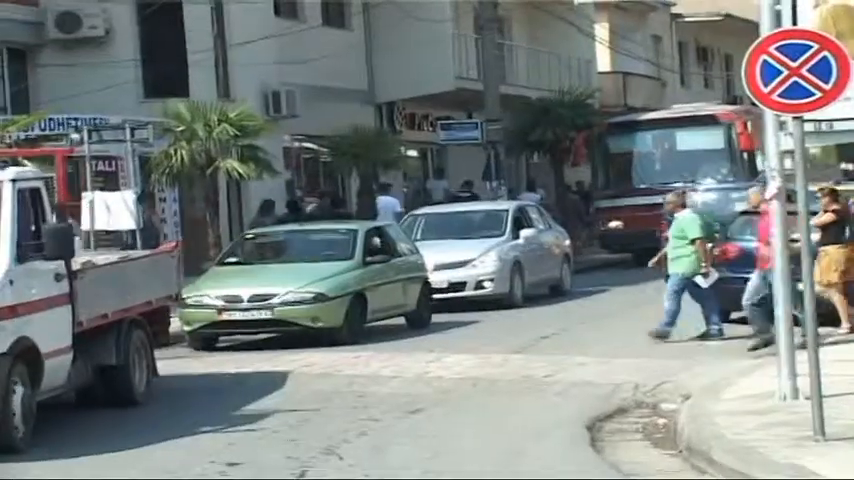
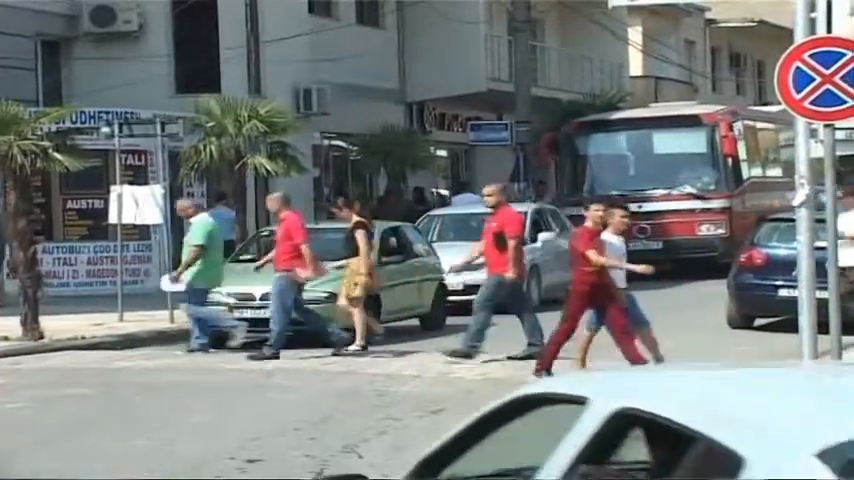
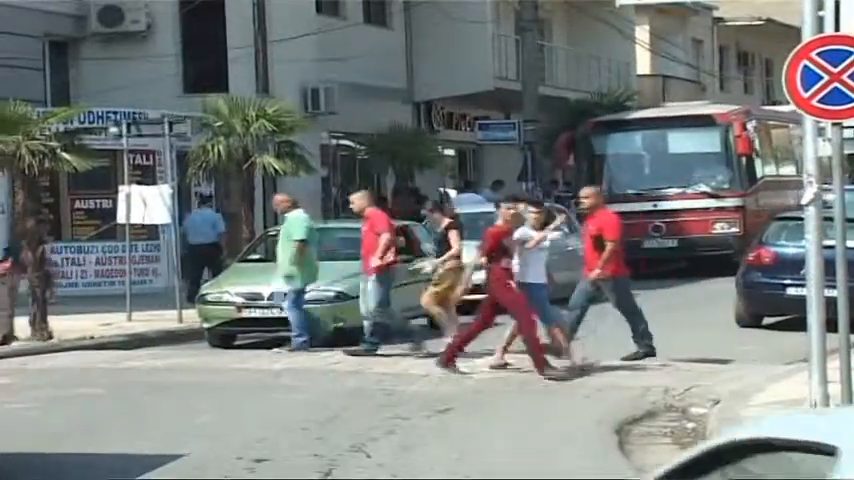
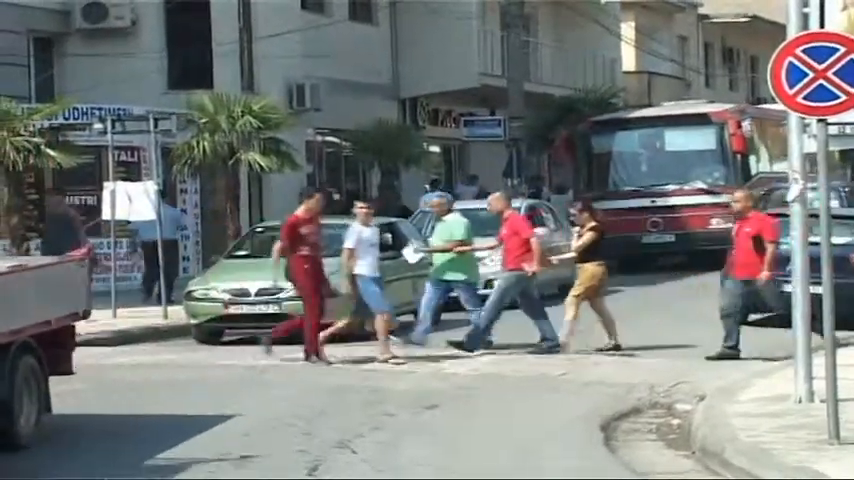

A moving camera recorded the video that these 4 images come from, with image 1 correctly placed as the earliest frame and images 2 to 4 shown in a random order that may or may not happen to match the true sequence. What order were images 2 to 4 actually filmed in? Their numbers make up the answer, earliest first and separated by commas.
4, 3, 2
